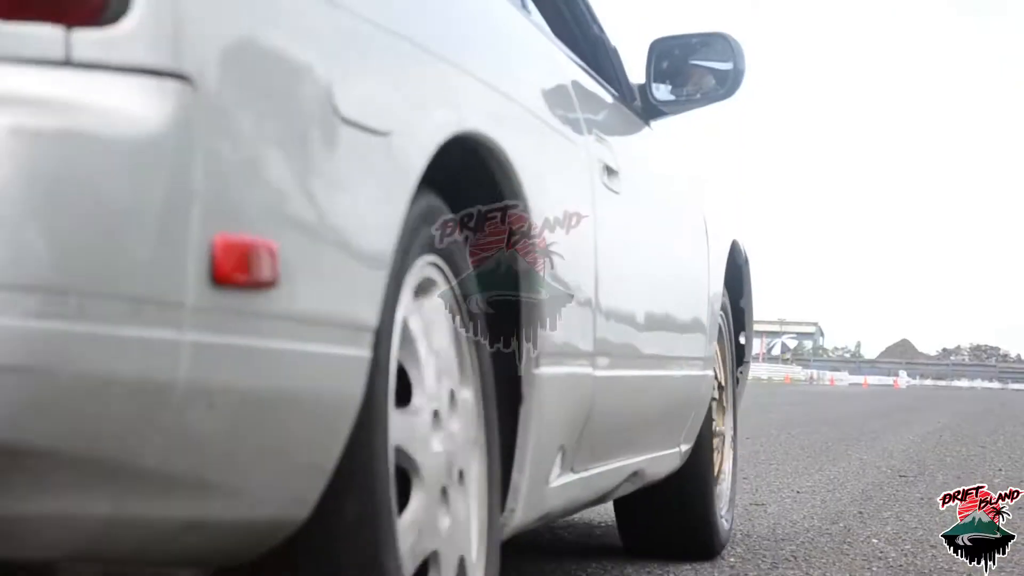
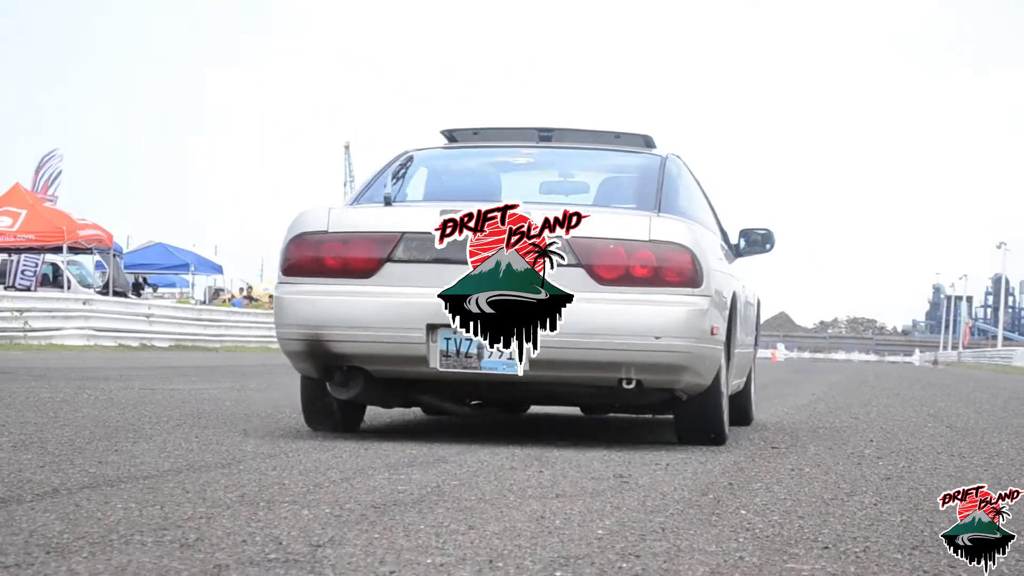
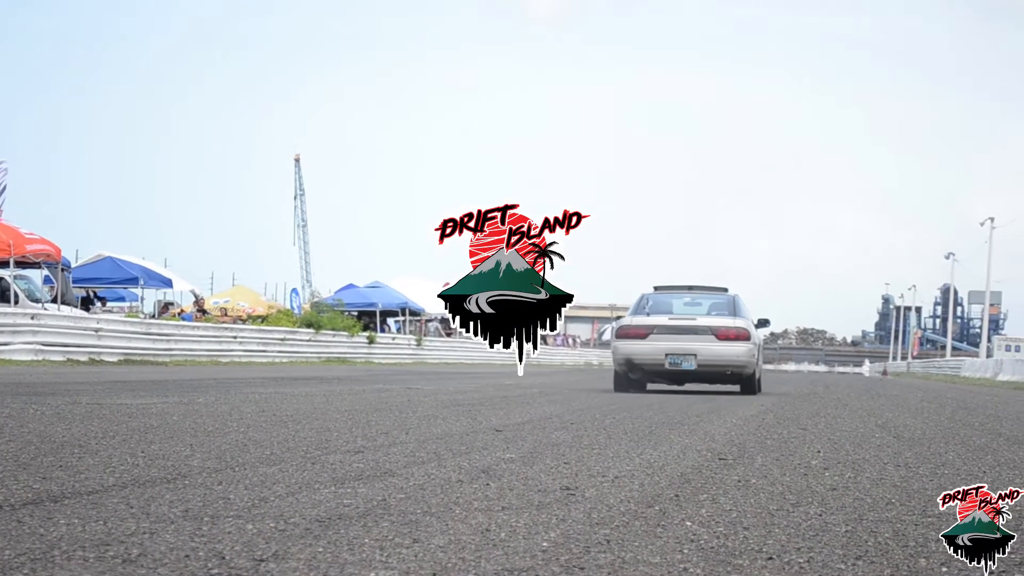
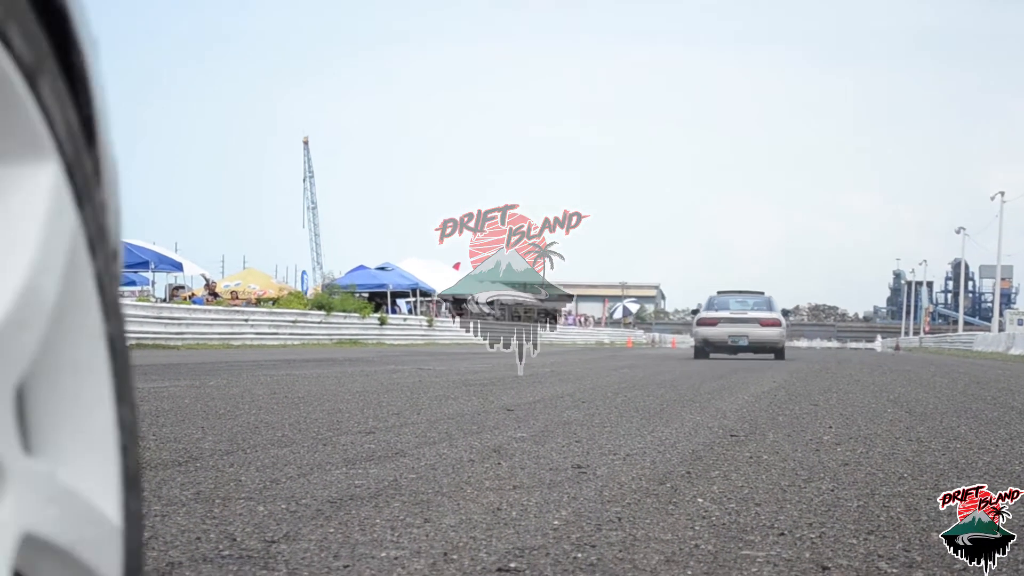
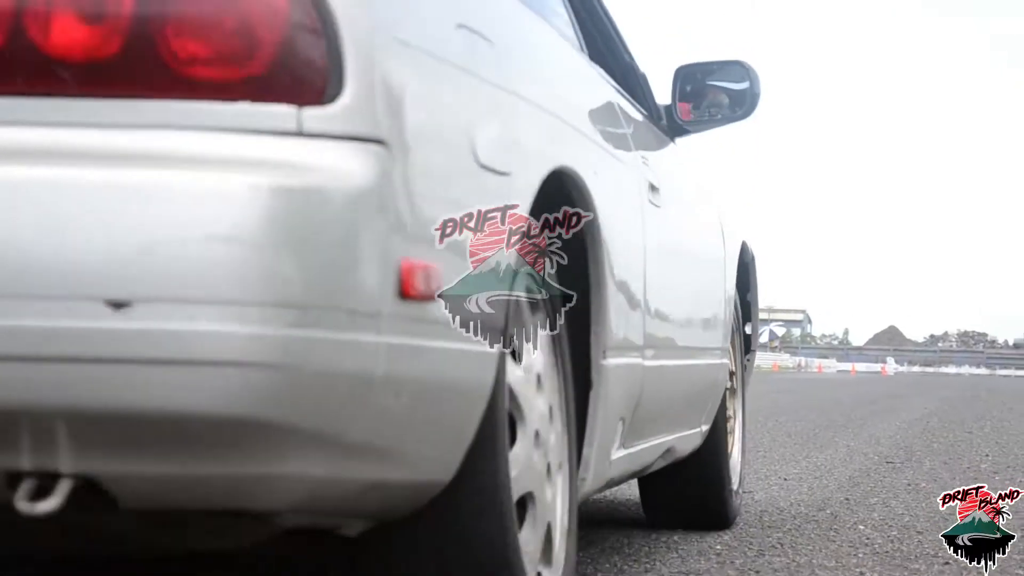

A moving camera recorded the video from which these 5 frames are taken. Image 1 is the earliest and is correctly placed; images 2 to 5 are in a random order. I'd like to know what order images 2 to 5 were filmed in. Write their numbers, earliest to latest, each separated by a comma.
5, 2, 3, 4
